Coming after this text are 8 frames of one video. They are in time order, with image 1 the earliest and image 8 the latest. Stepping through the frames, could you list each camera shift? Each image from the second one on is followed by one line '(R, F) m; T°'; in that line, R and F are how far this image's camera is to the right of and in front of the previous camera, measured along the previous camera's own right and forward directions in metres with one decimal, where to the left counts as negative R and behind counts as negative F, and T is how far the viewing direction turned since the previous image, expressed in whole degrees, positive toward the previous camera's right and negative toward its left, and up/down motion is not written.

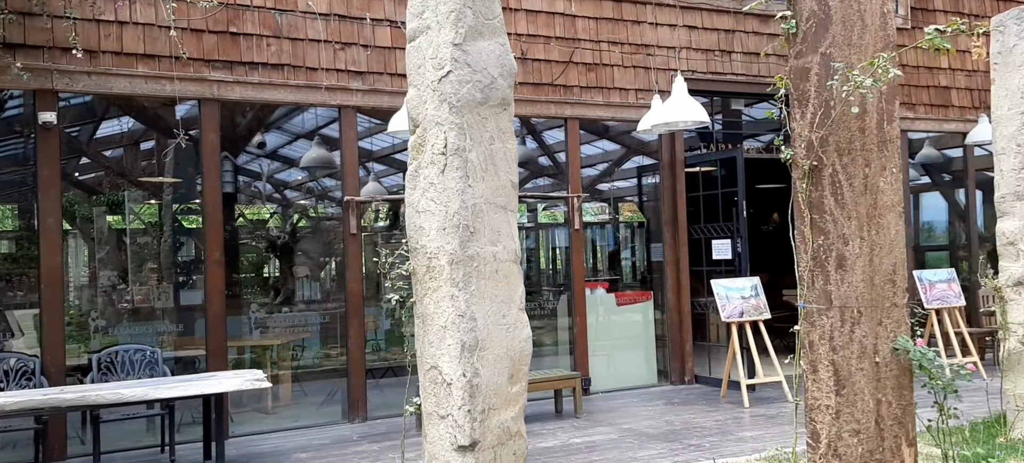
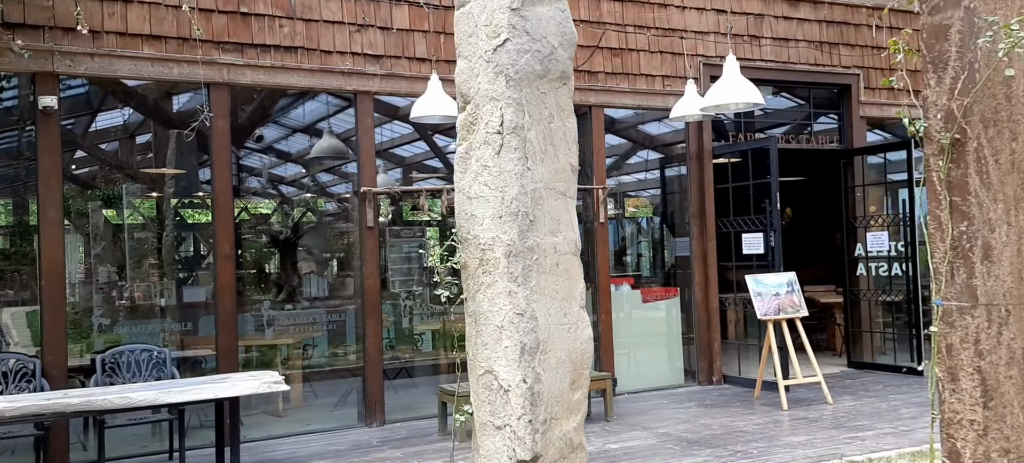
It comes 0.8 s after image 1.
(-0.2, +0.4) m; 0°
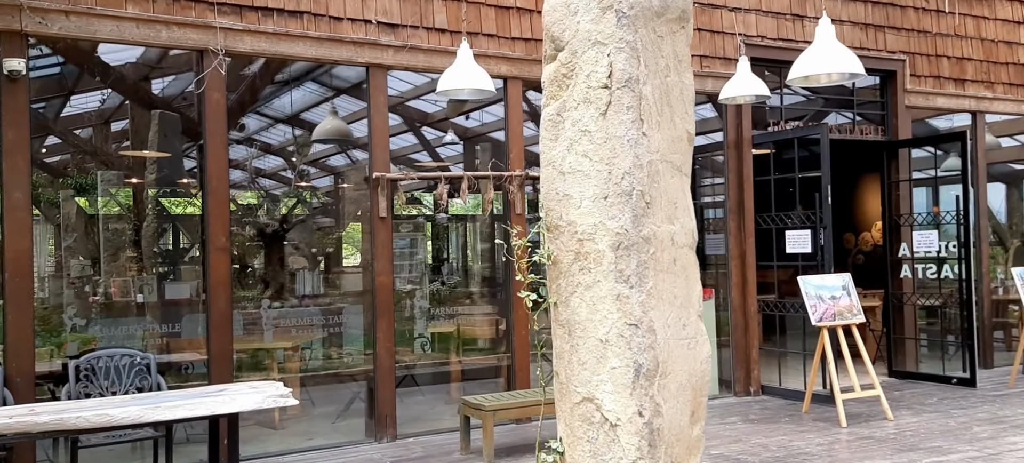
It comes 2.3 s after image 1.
(-0.3, +0.8) m; +1°
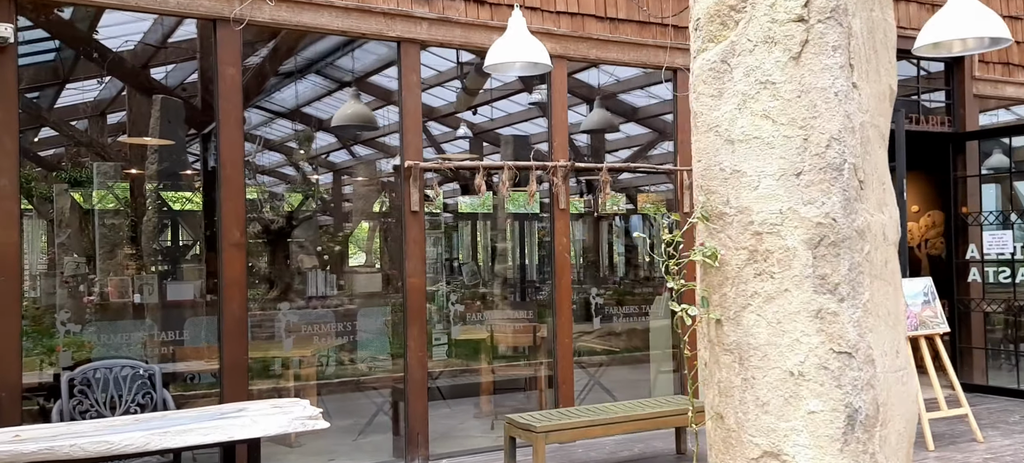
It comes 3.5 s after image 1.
(-0.3, +0.8) m; 0°
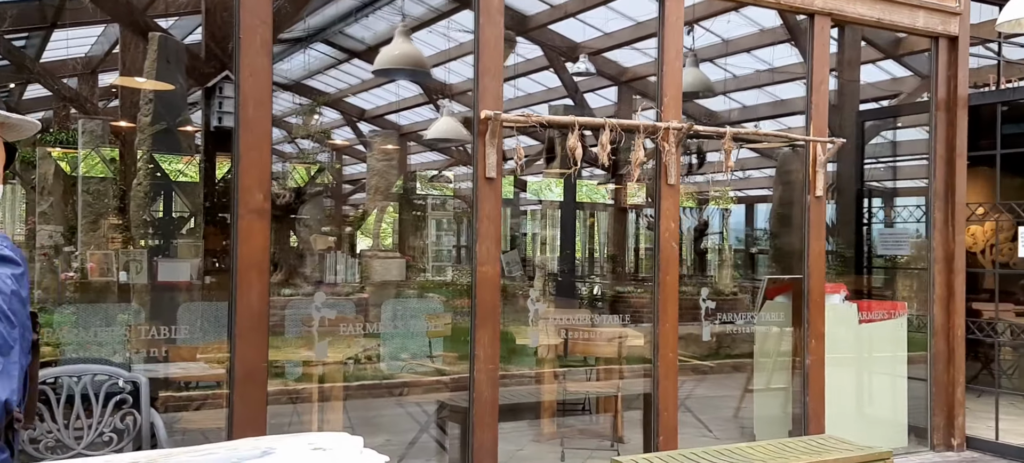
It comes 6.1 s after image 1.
(-0.5, +1.5) m; 0°
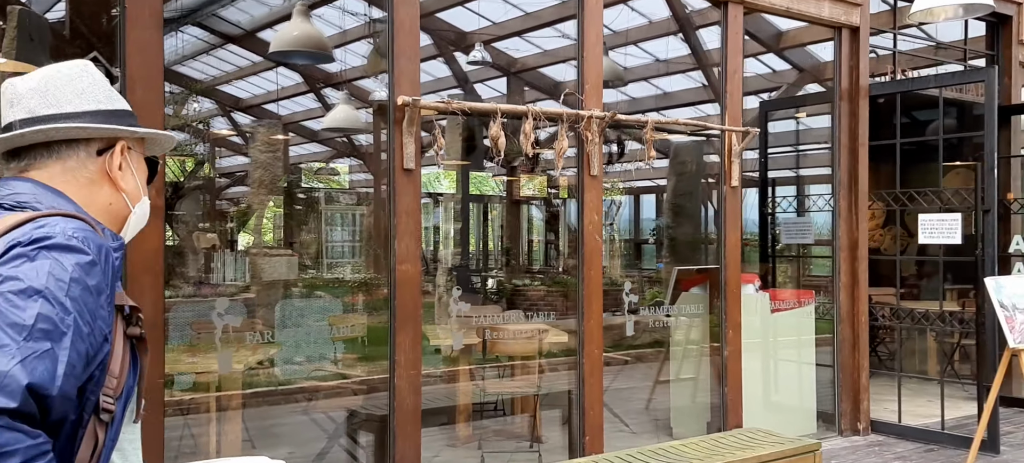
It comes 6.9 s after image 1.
(-0.2, +0.2) m; +7°
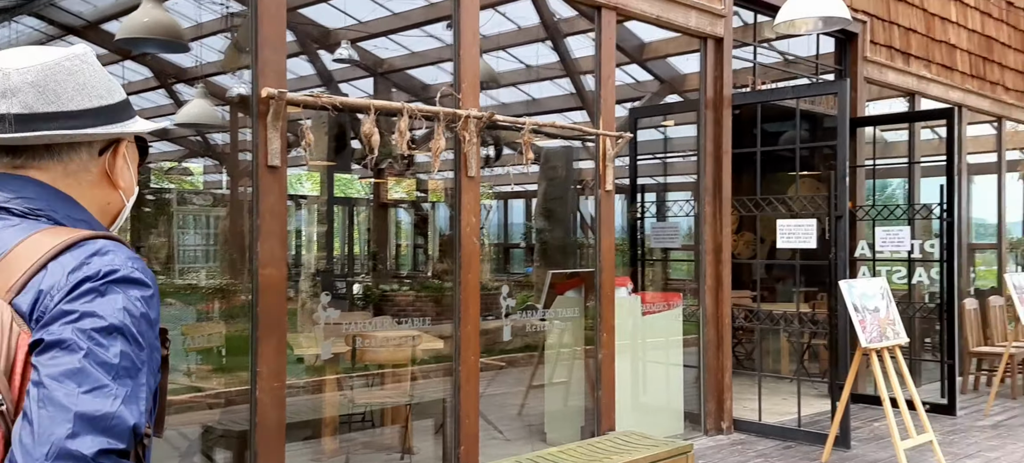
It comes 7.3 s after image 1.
(-0.3, +0.1) m; +9°
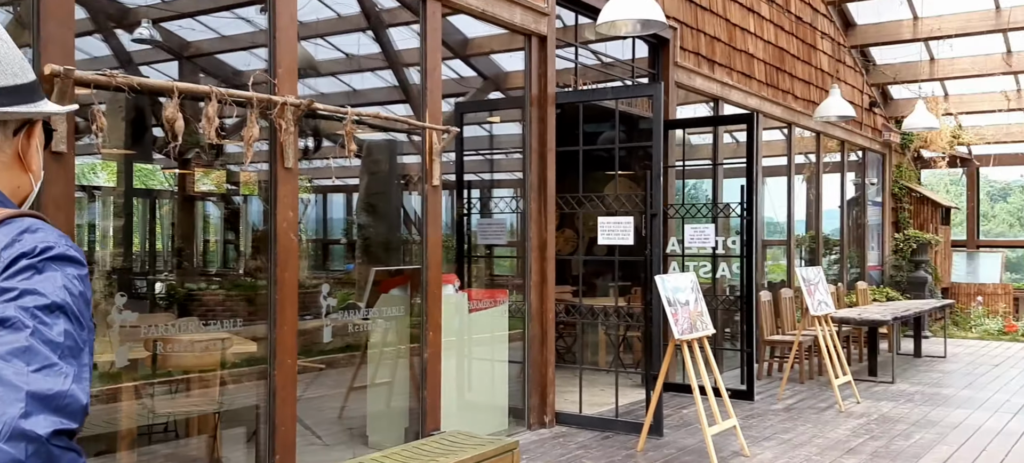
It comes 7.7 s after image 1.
(-0.5, +0.2) m; +14°
